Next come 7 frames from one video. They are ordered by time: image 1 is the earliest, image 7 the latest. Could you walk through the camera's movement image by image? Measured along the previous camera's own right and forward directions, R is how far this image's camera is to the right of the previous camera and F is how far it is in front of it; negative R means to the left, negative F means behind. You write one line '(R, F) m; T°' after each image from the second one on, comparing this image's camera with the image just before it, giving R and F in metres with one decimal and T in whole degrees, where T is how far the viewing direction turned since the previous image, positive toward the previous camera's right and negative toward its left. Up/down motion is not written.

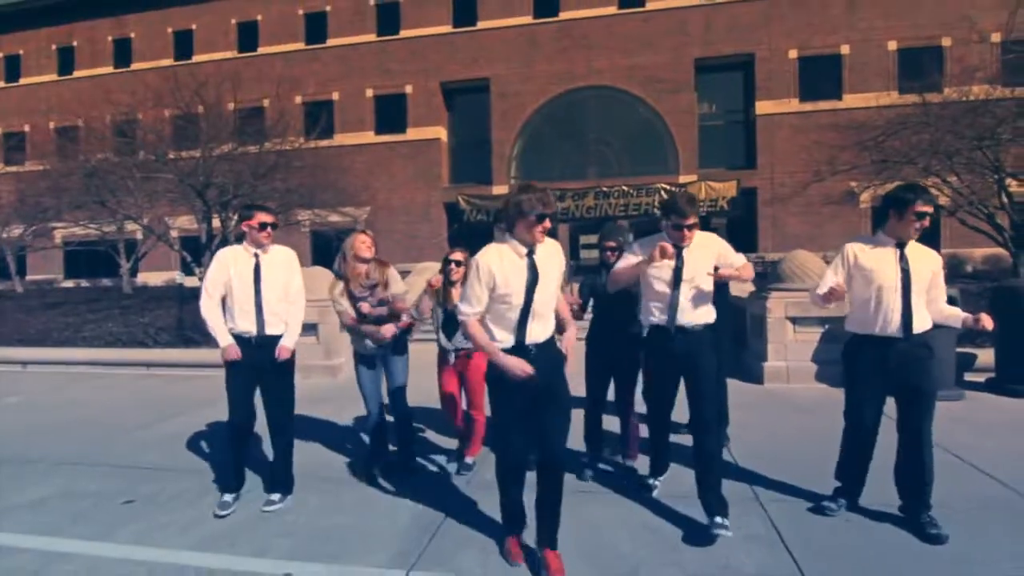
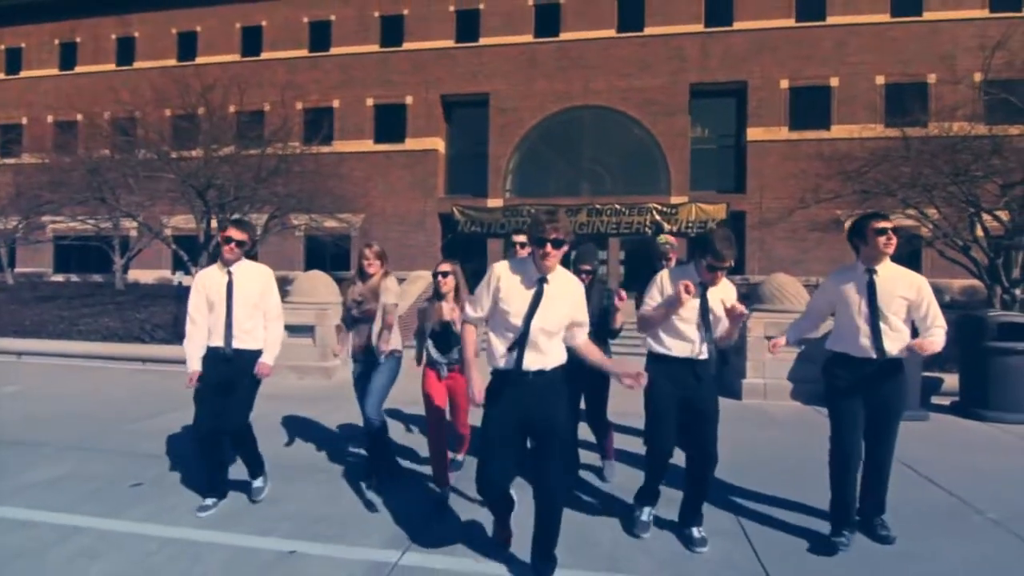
(0.0, -0.3) m; +1°
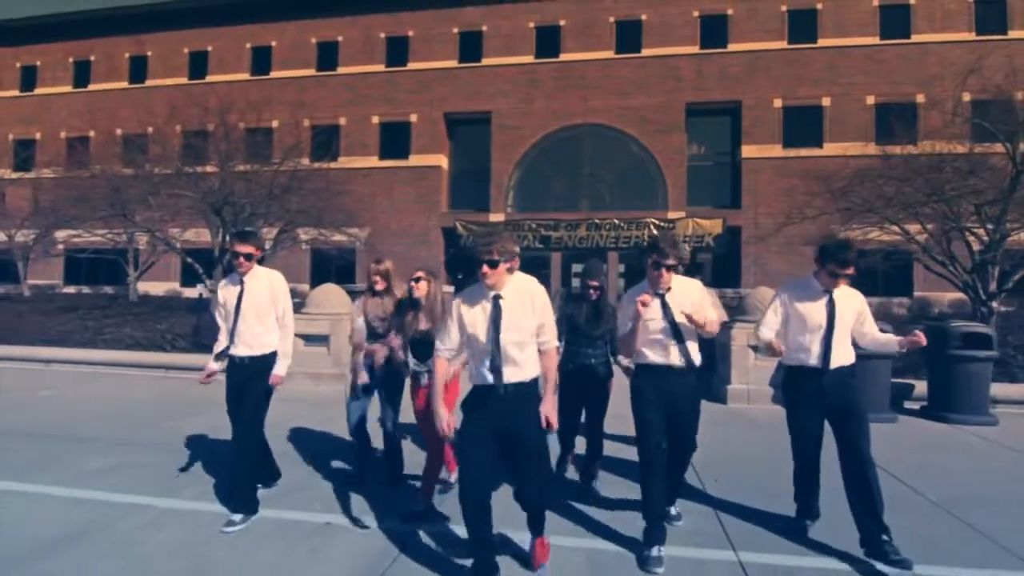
(0.0, -0.7) m; 0°
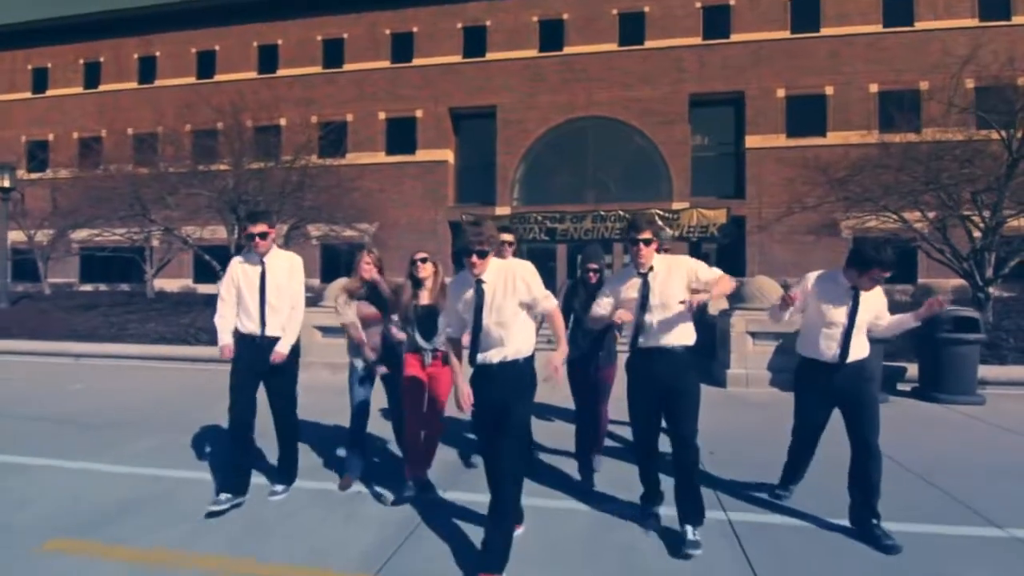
(0.0, -0.4) m; -1°
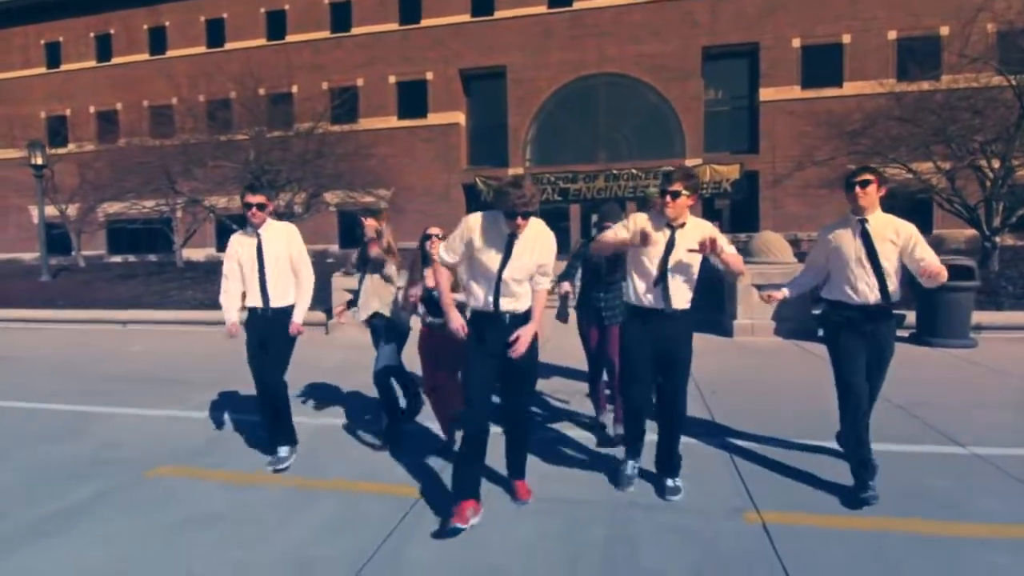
(-0.1, -0.6) m; -1°
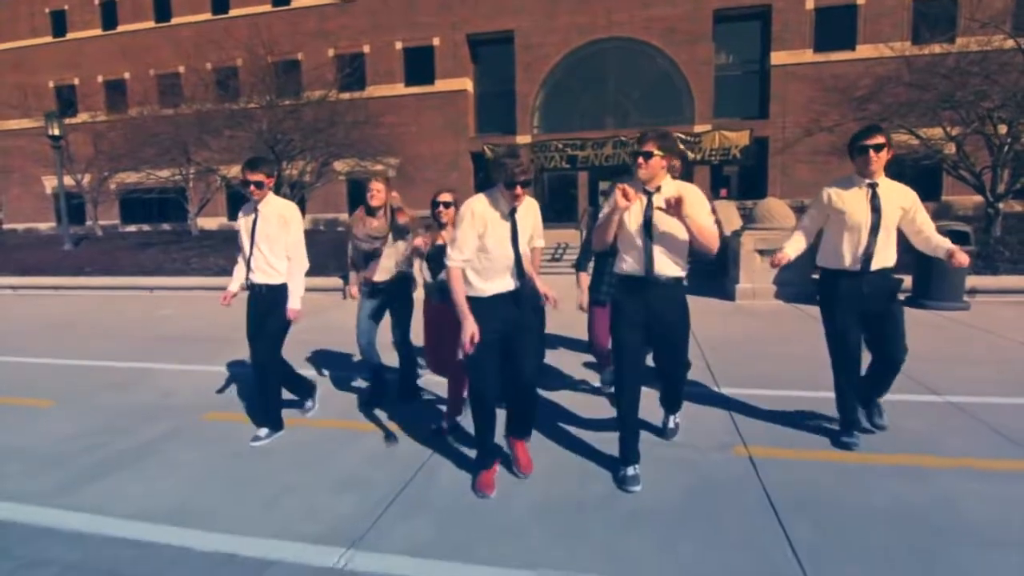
(-0.1, -0.4) m; -1°
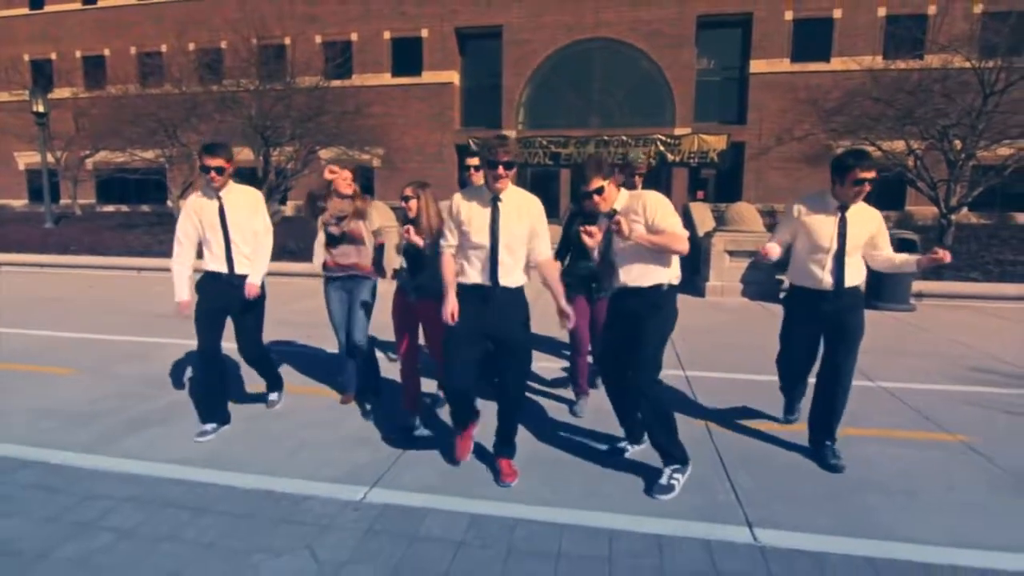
(-0.1, -0.6) m; +2°
